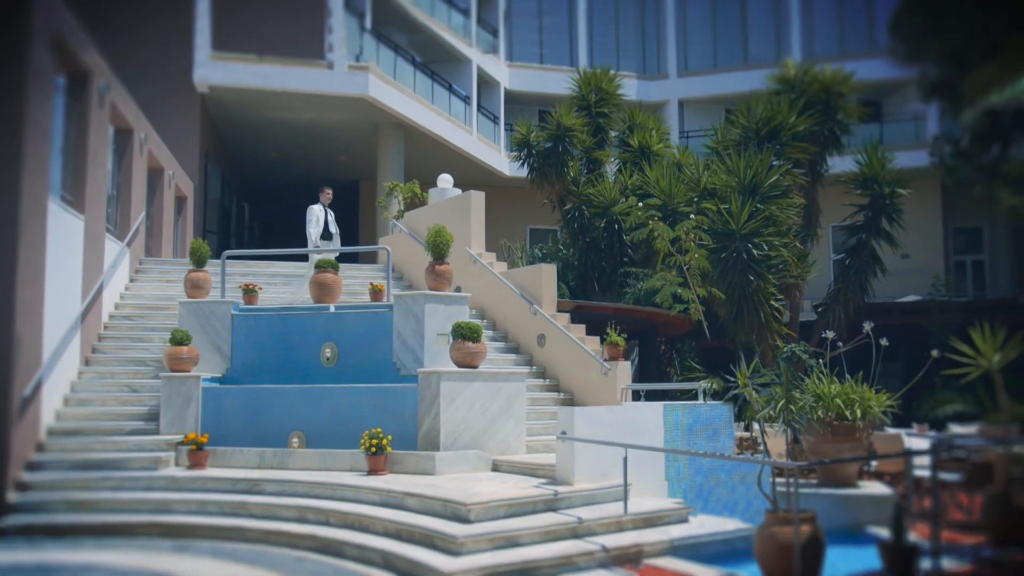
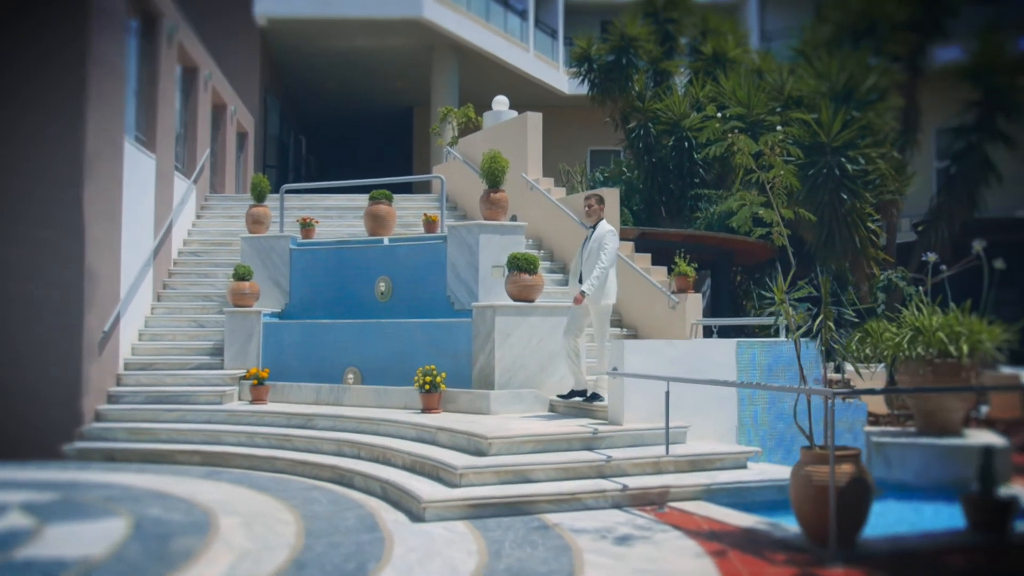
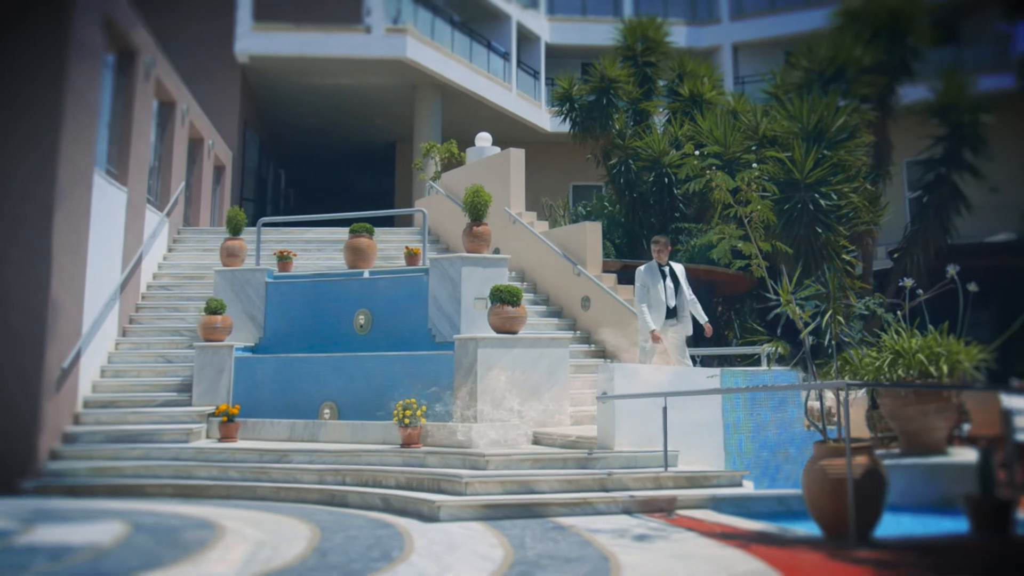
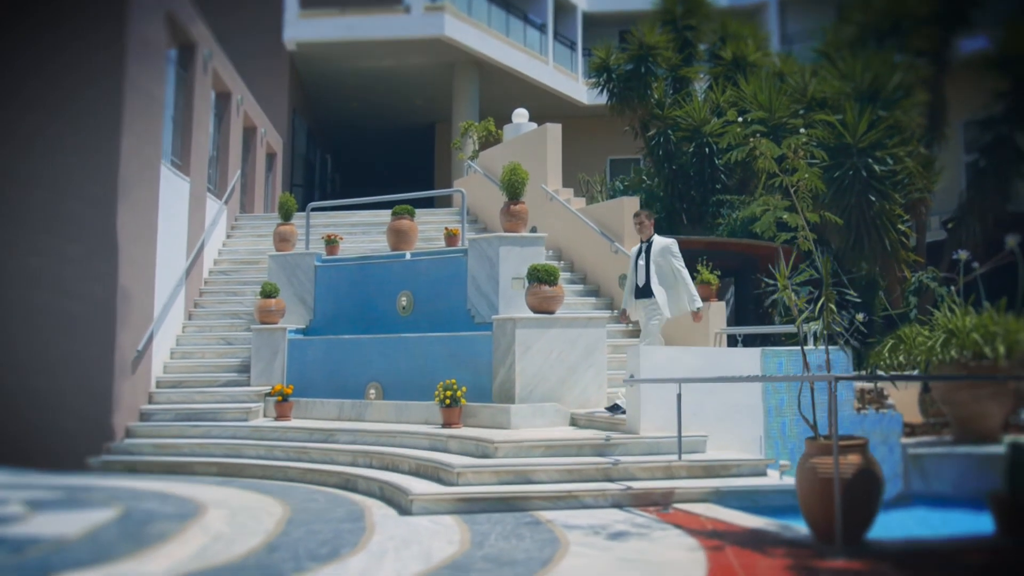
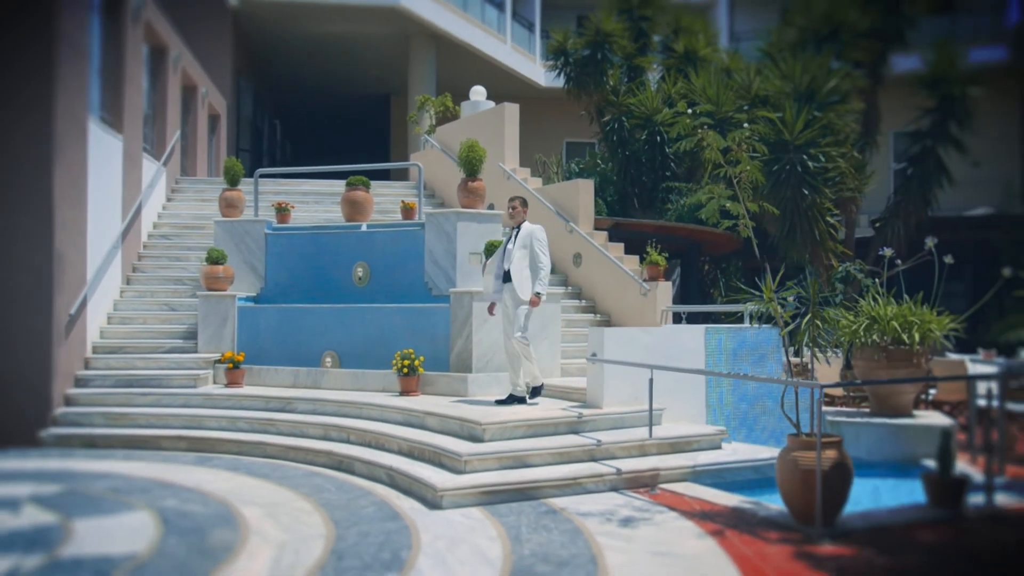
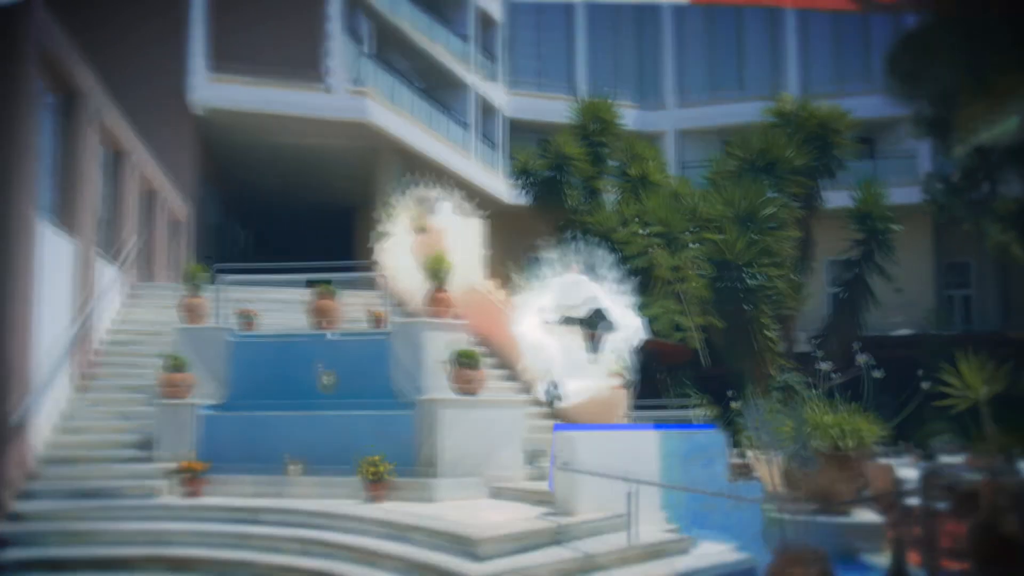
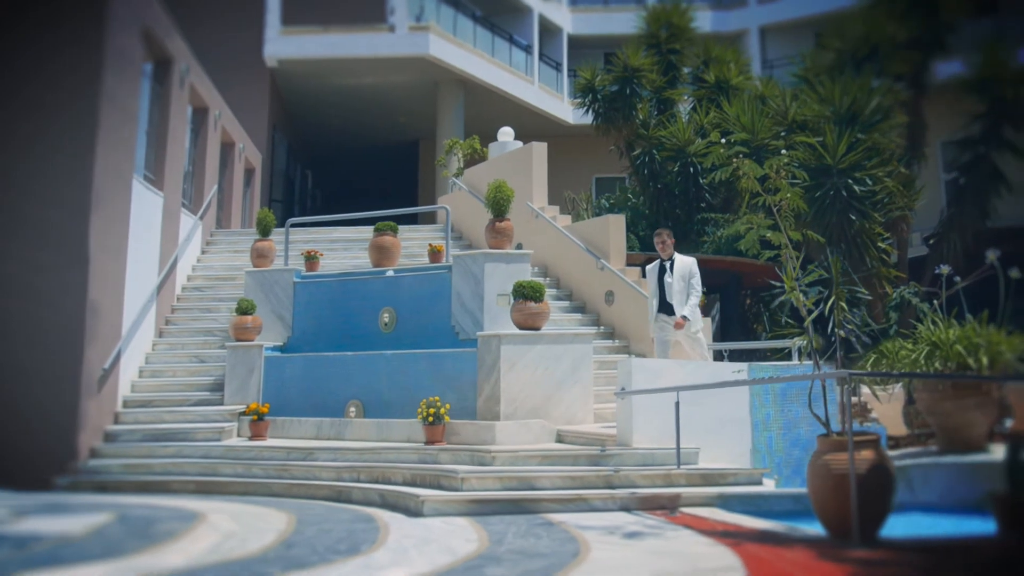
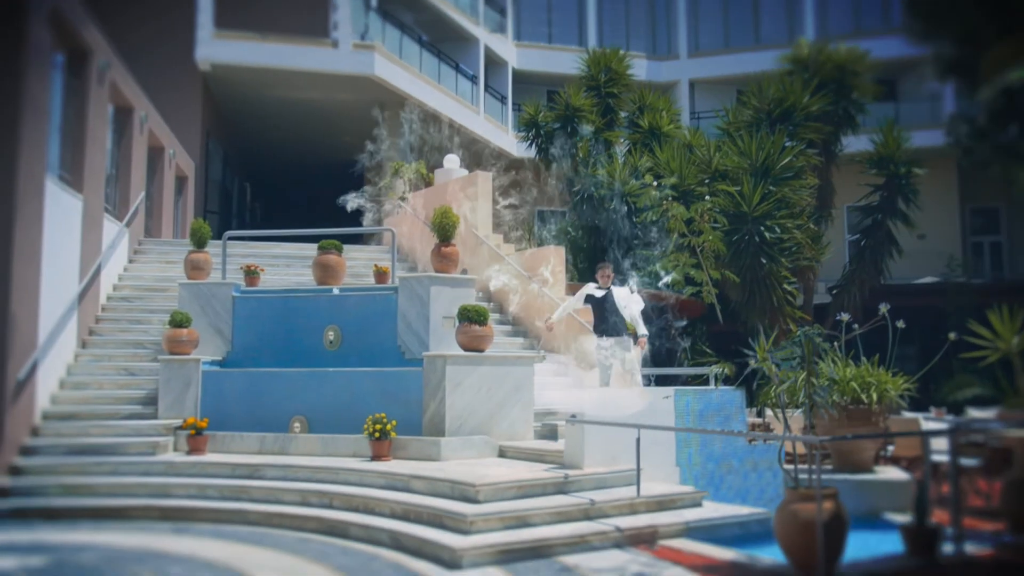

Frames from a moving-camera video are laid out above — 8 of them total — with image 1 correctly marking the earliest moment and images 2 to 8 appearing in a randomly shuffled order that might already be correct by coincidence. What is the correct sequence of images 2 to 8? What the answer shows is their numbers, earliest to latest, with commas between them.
6, 8, 3, 7, 4, 2, 5
